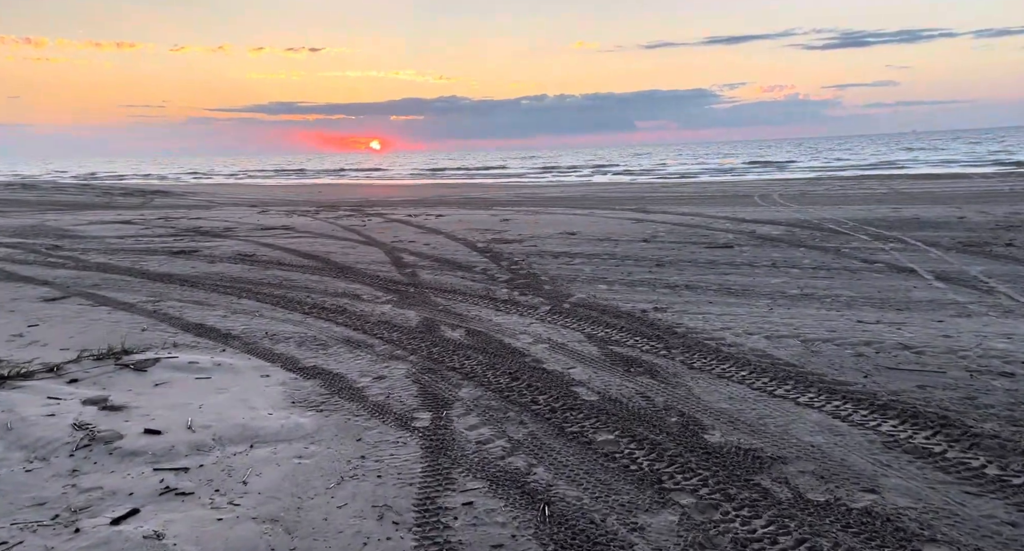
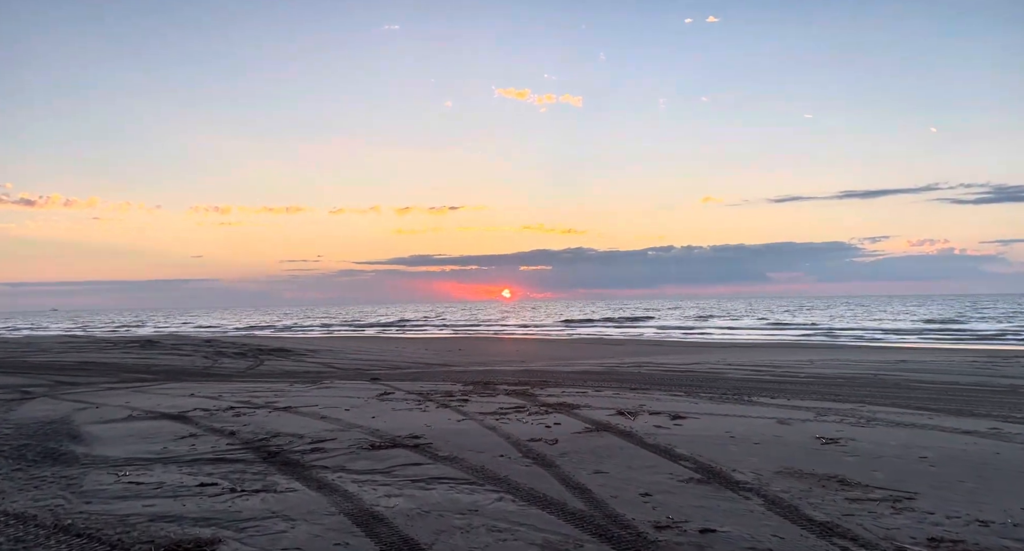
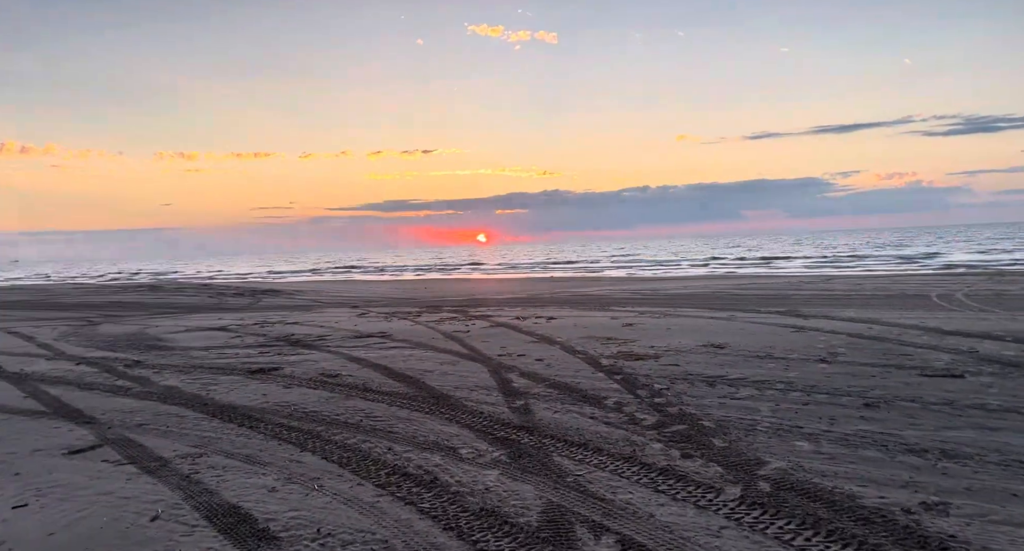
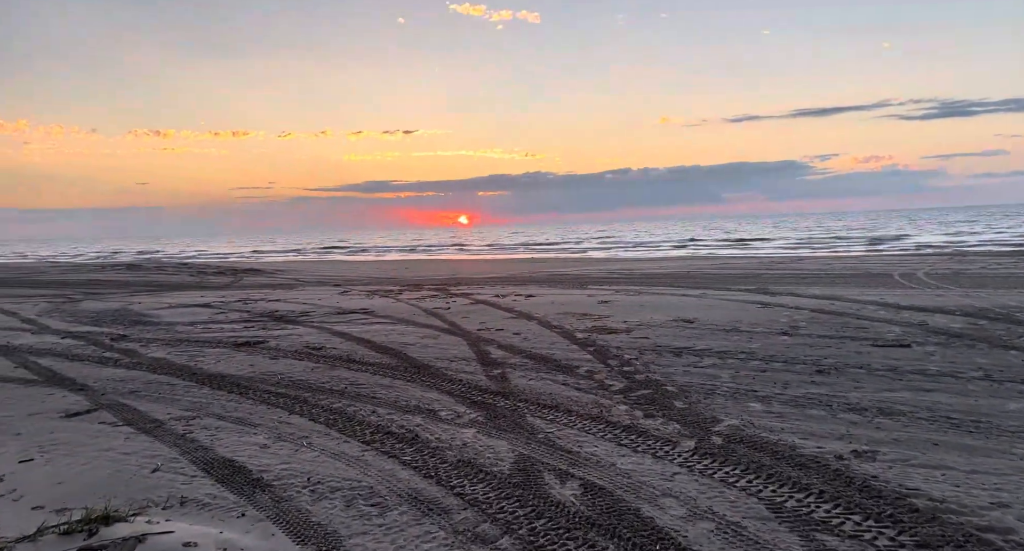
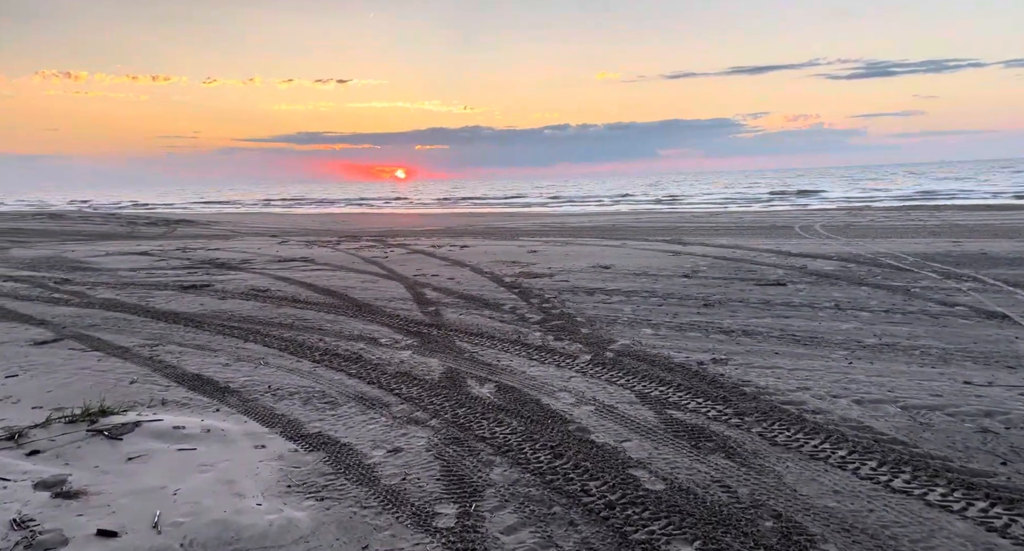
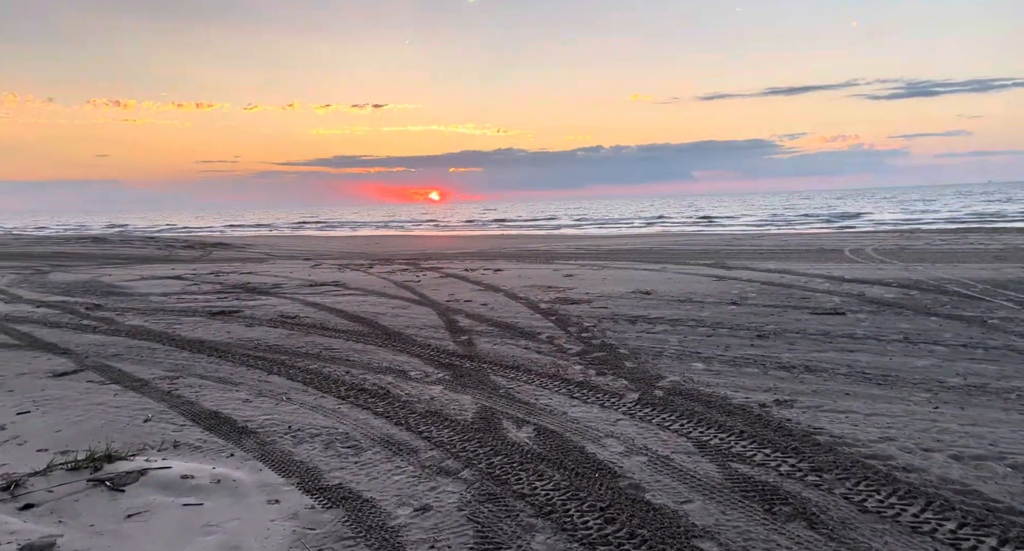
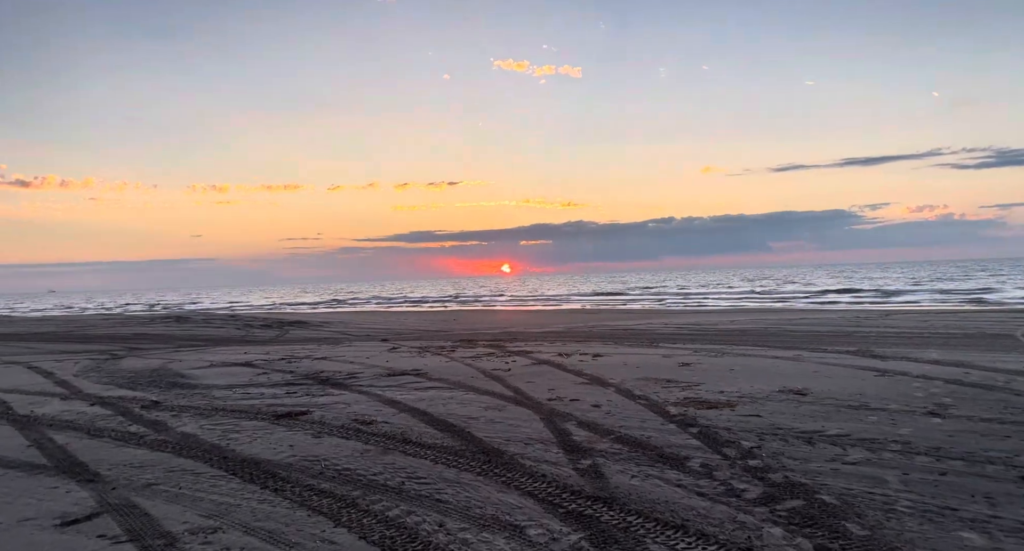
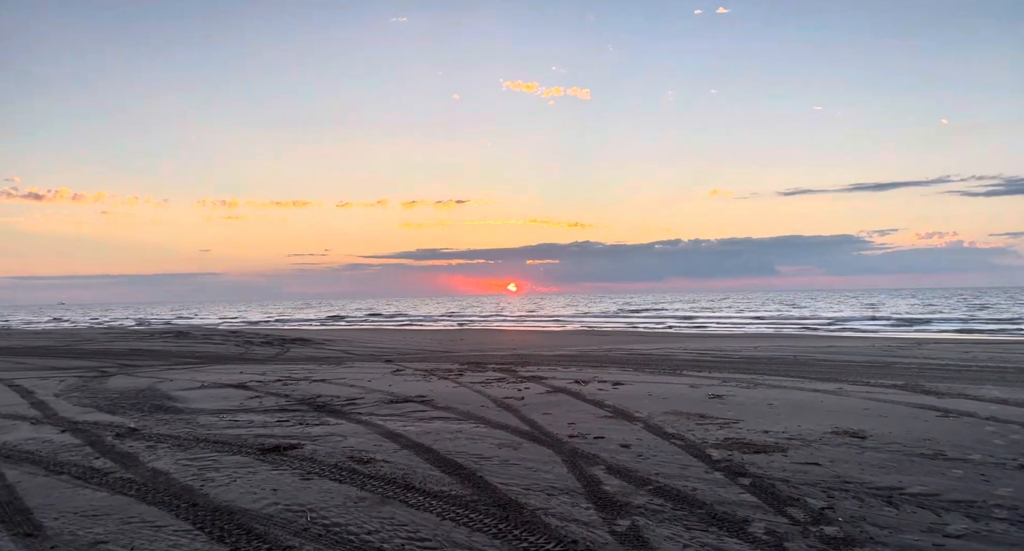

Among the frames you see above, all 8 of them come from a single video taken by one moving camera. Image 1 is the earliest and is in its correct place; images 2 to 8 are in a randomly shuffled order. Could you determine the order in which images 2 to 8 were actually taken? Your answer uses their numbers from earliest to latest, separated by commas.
5, 6, 4, 3, 7, 8, 2
